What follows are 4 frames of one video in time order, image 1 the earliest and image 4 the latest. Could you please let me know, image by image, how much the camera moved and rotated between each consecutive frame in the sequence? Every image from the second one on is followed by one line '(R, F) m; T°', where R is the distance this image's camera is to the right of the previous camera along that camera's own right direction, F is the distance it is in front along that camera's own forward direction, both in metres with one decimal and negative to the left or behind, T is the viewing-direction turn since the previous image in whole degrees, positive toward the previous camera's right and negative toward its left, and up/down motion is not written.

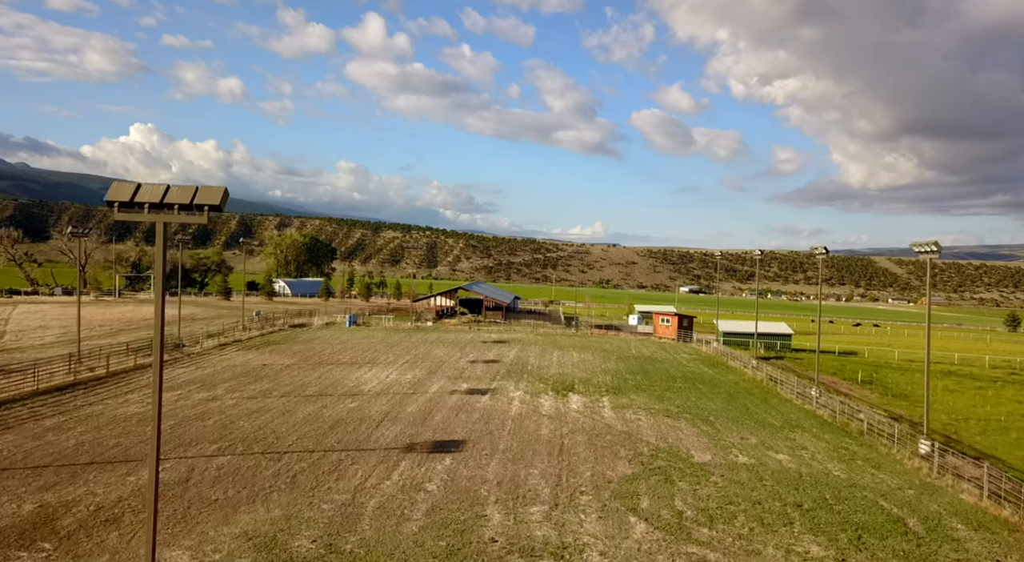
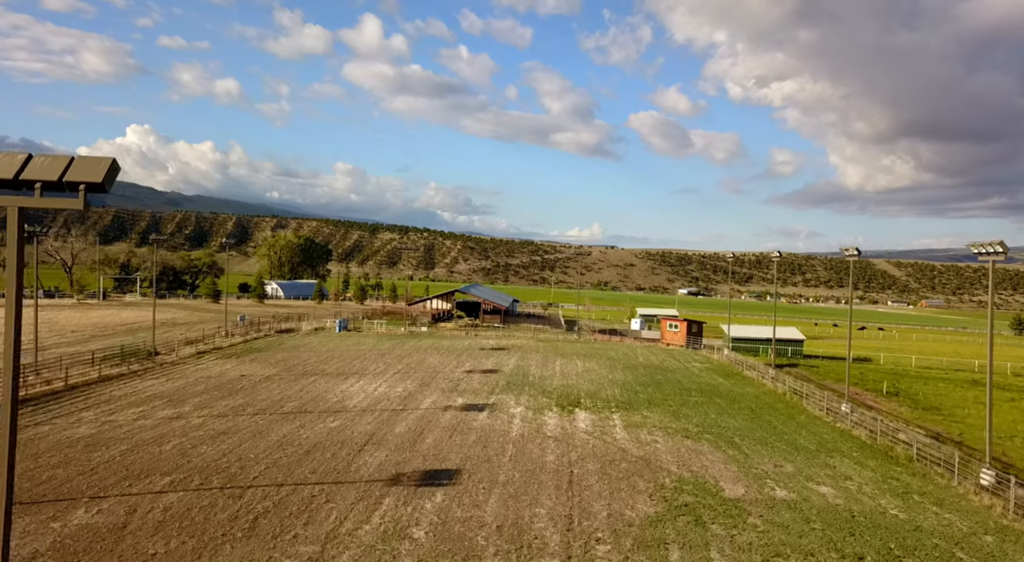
(-0.1, +3.2) m; 0°
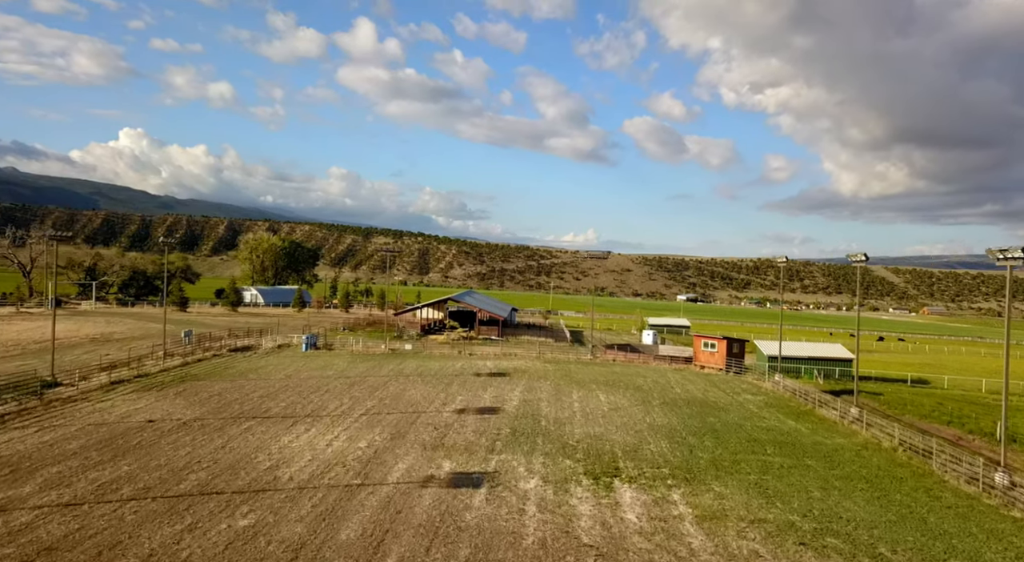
(-0.5, +9.8) m; 0°
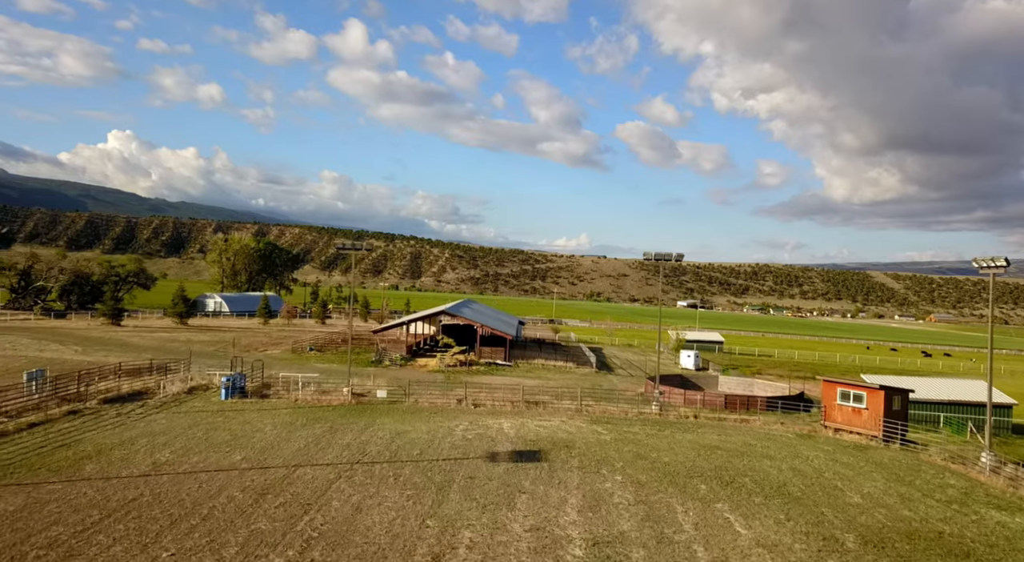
(-1.7, +17.0) m; +1°
